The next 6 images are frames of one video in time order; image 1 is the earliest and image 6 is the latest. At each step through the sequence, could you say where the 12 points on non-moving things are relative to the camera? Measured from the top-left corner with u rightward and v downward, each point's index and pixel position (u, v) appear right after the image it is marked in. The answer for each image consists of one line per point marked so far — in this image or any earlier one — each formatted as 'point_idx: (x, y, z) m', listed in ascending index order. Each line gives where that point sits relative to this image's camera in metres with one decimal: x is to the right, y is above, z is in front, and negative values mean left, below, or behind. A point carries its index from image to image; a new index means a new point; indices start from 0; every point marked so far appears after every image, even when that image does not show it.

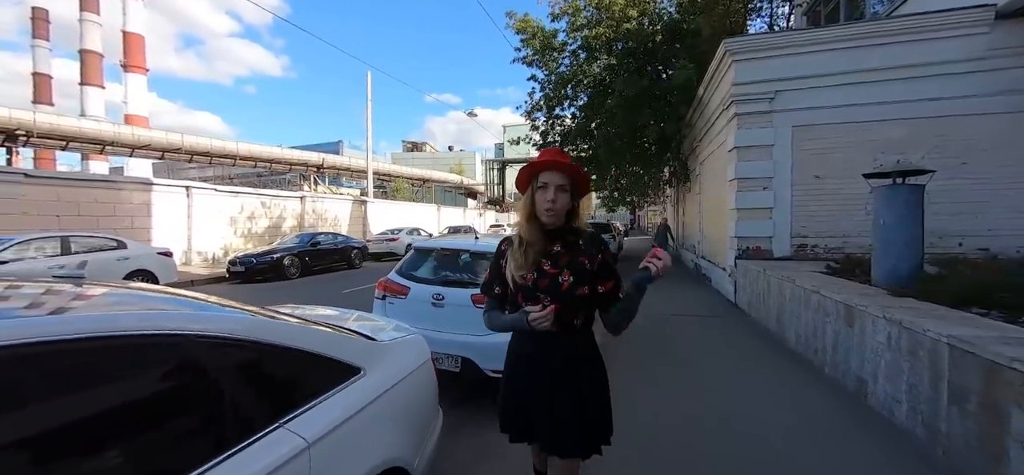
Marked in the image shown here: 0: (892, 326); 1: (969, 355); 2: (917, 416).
0: (+3.4, -0.8, +3.3) m
1: (+3.1, -0.8, +2.5) m
2: (+3.3, -1.5, +3.1) m
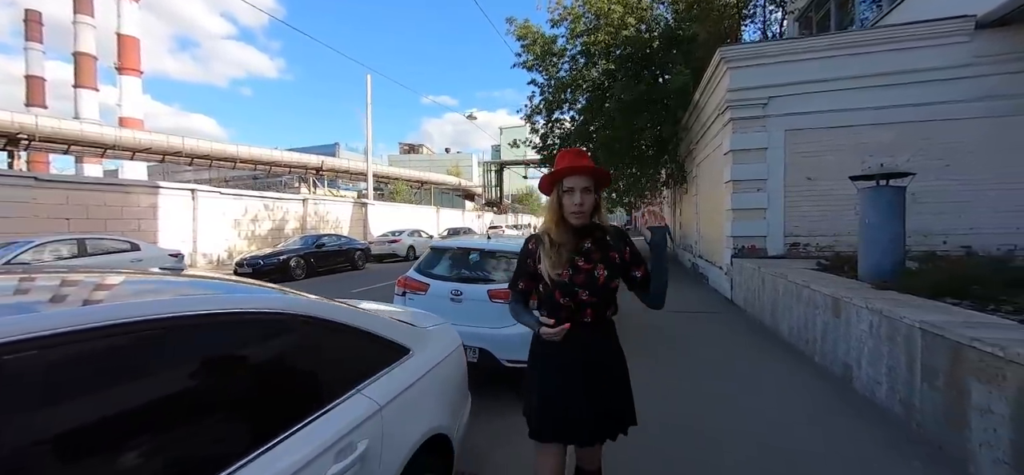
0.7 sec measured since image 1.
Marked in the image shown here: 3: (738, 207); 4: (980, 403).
0: (+3.5, -0.7, +3.6) m
1: (+3.3, -0.8, +2.8) m
2: (+3.5, -1.4, +3.4) m
3: (+5.3, +0.7, +8.8) m
4: (+3.2, -1.1, +2.5) m
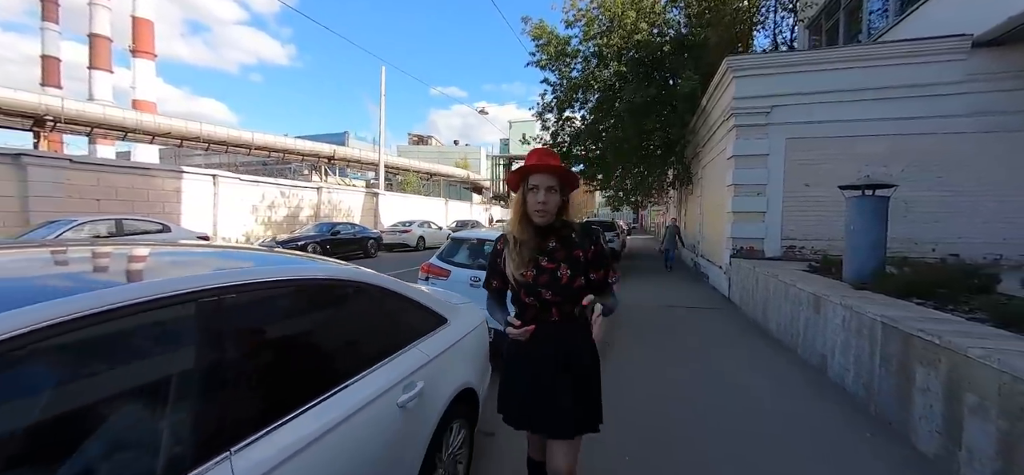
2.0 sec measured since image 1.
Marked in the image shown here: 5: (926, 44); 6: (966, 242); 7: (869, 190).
0: (+3.7, -0.8, +4.1) m
1: (+3.4, -0.8, +3.3) m
2: (+3.6, -1.5, +3.9) m
3: (+5.6, +0.7, +9.2) m
4: (+3.3, -1.2, +3.0) m
5: (+9.0, +4.2, +8.0) m
6: (+10.0, -0.1, +8.2) m
7: (+5.2, +0.7, +5.4) m
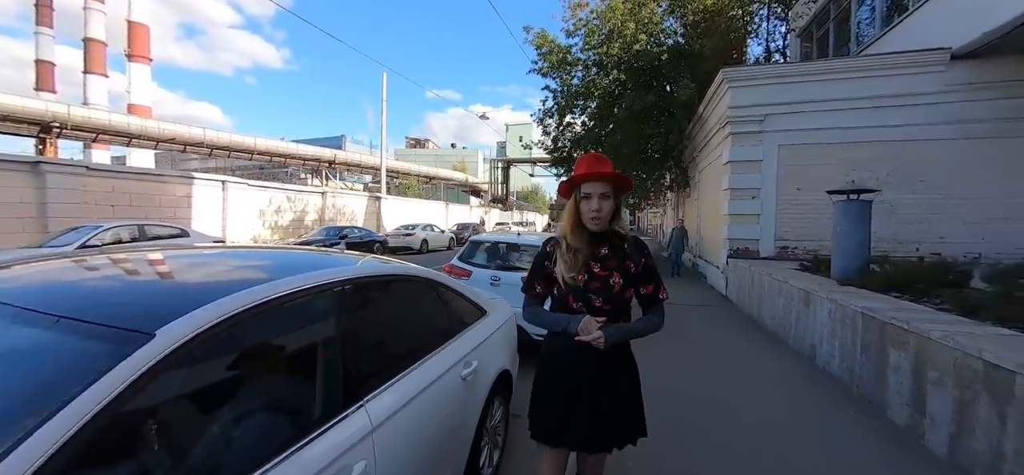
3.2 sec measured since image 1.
0: (+4.0, -0.8, +4.6) m
1: (+3.7, -0.8, +3.8) m
2: (+3.9, -1.5, +4.3) m
3: (+5.8, +0.7, +9.7) m
4: (+3.6, -1.2, +3.5) m
5: (+9.2, +4.2, +8.6) m
6: (+10.3, -0.1, +8.7) m
7: (+5.5, +0.7, +5.9) m
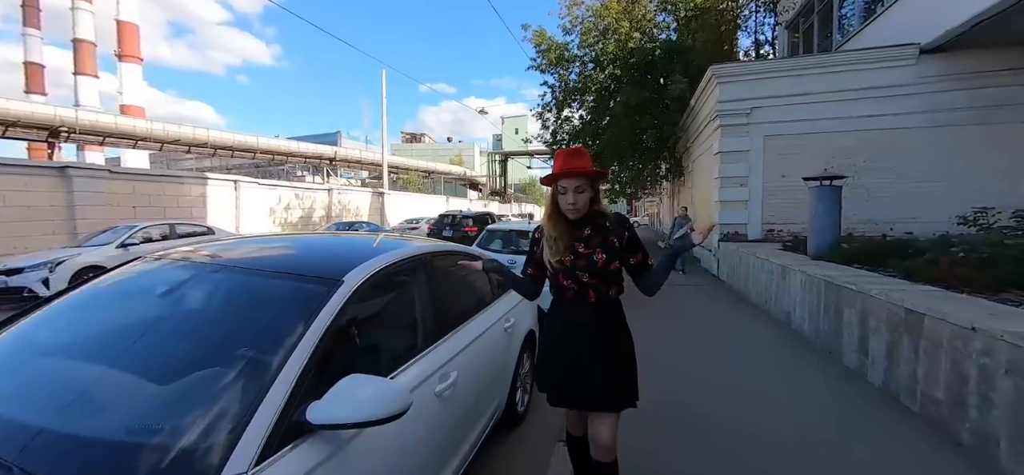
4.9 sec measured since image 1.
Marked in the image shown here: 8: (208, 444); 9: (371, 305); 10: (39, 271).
0: (+4.2, -0.5, +5.3) m
1: (+4.0, -0.6, +4.6) m
2: (+4.2, -1.2, +5.1) m
3: (+6.0, +1.1, +10.5) m
4: (+3.9, -0.9, +4.2) m
5: (+9.3, +4.7, +9.3) m
6: (+10.5, +0.4, +9.5) m
7: (+5.7, +1.0, +6.7) m
8: (-1.0, -0.7, +1.2) m
9: (-0.8, -0.4, +2.1) m
10: (-11.1, -0.8, +8.6) m
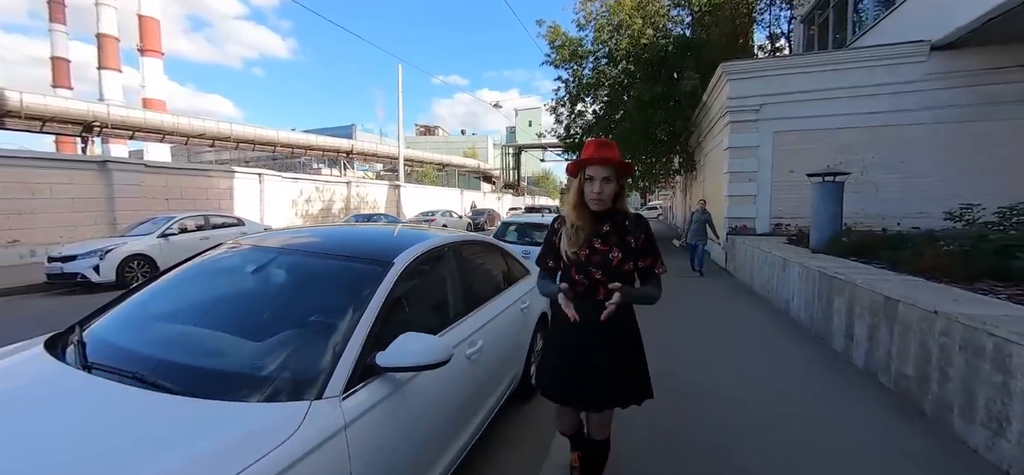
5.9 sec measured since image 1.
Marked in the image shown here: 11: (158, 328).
0: (+4.4, -0.4, +5.6) m
1: (+4.1, -0.5, +4.9) m
2: (+4.4, -1.1, +5.5) m
3: (+6.4, +1.3, +10.7) m
4: (+4.0, -0.9, +4.6) m
5: (+9.7, +4.8, +9.3) m
6: (+10.8, +0.6, +9.6) m
7: (+5.9, +1.1, +6.9) m
8: (-0.9, -0.7, +1.7) m
9: (-0.7, -0.3, +2.6) m
10: (-10.8, -0.5, +9.4) m
11: (-2.1, -0.5, +2.2) m
